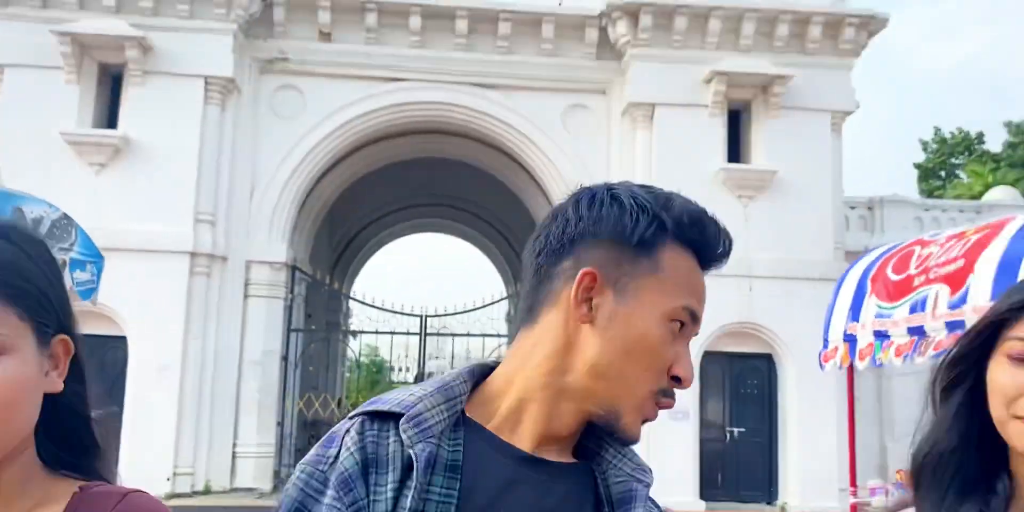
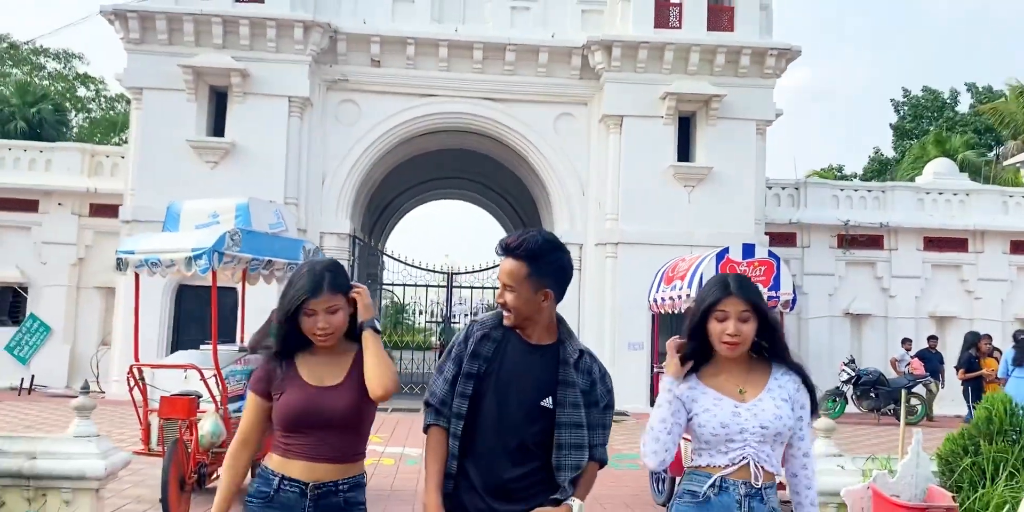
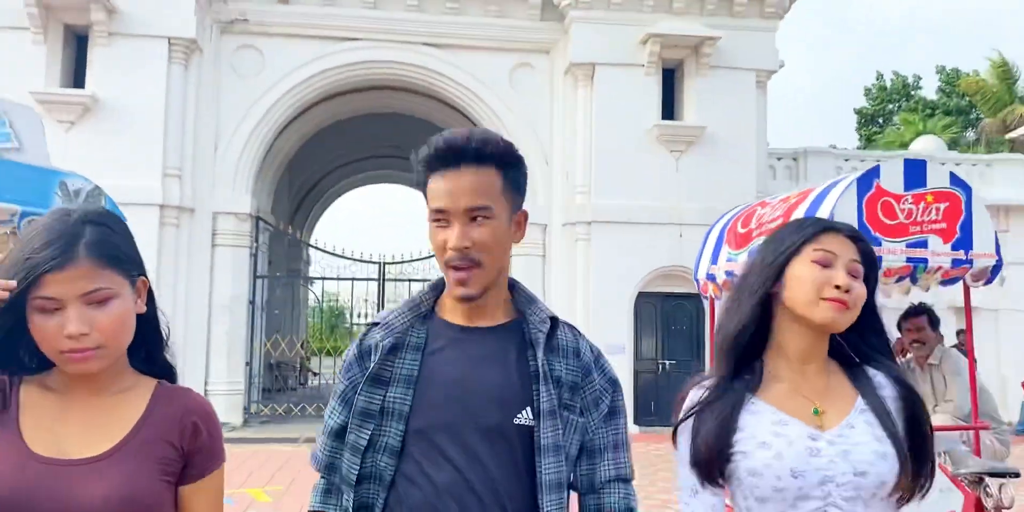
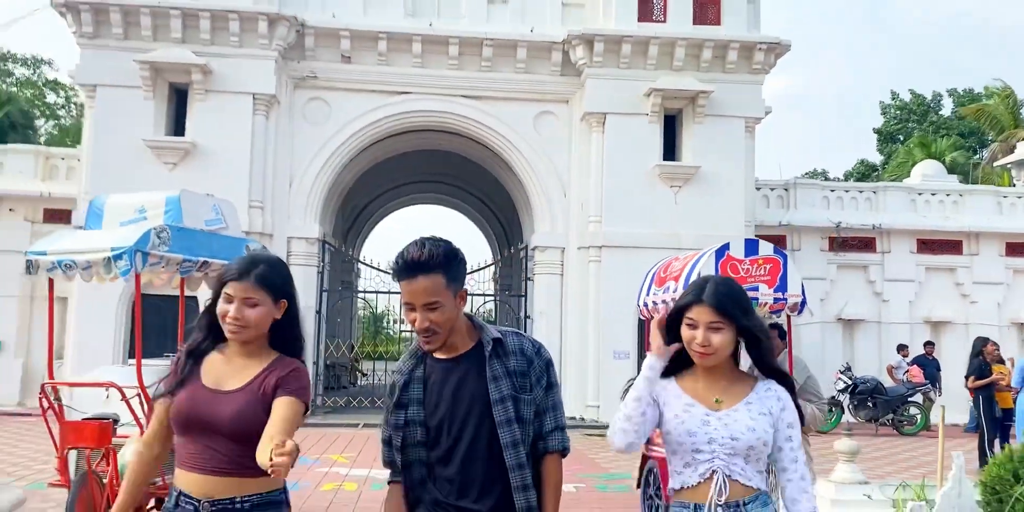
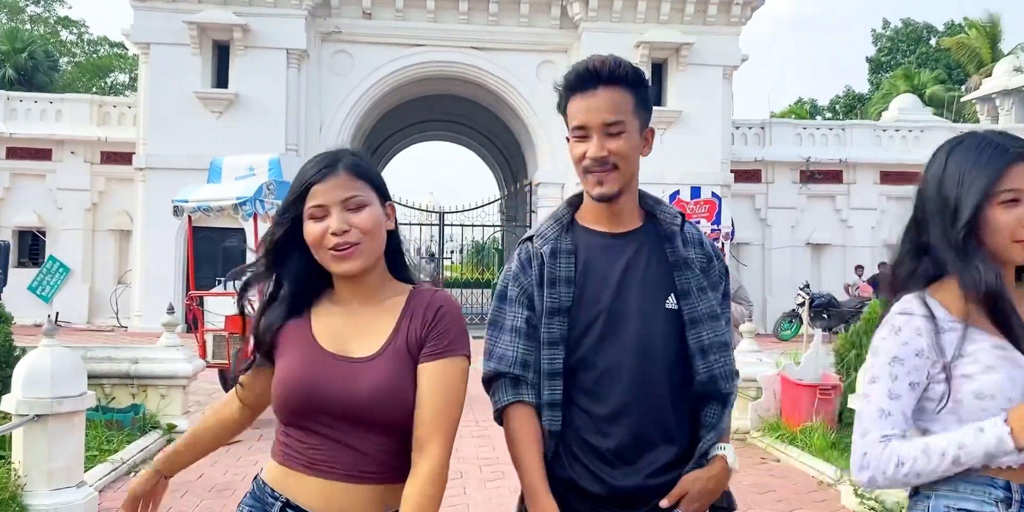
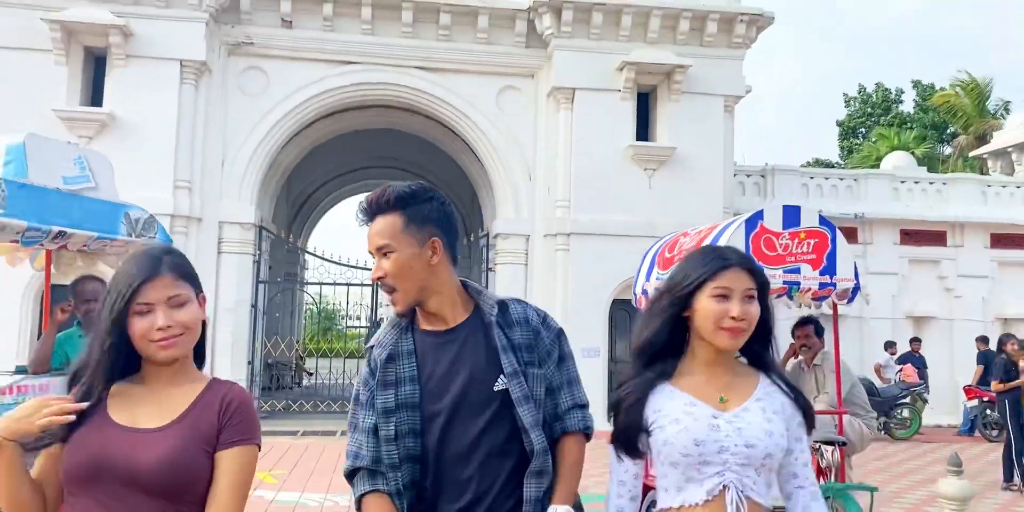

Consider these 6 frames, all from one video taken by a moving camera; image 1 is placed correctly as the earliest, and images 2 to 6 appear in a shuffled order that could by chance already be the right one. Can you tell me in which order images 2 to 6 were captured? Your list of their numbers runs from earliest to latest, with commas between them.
3, 6, 4, 2, 5
